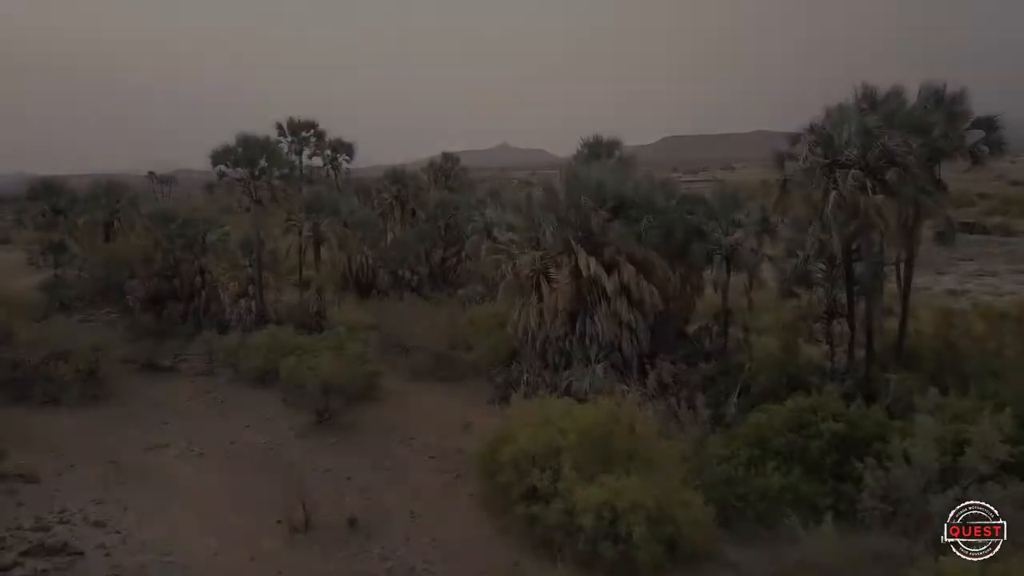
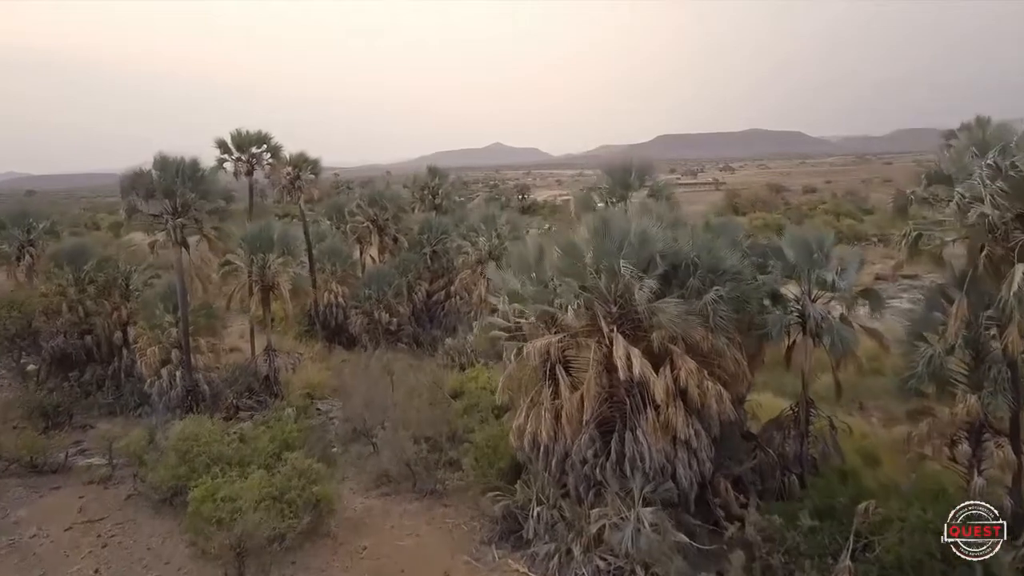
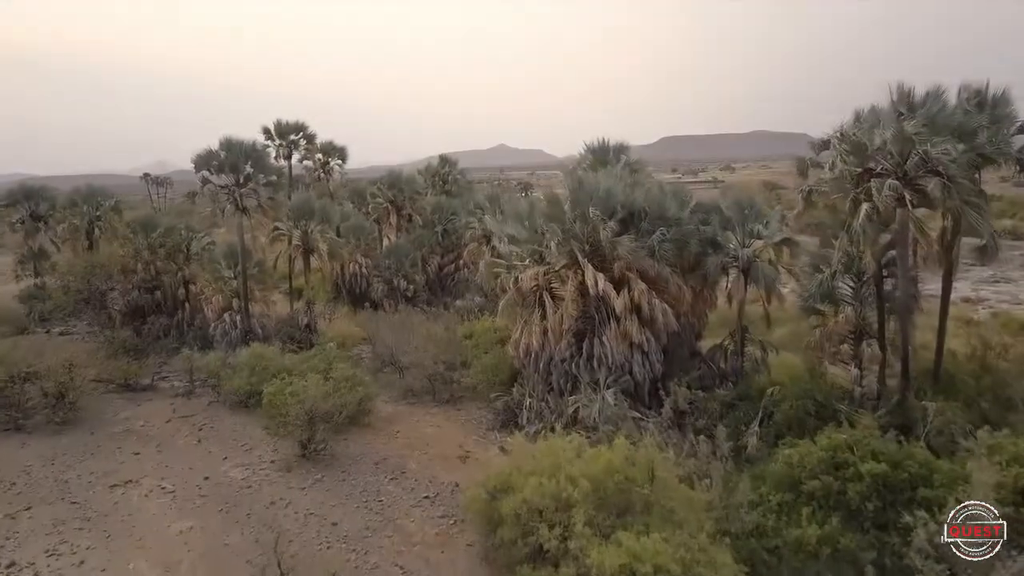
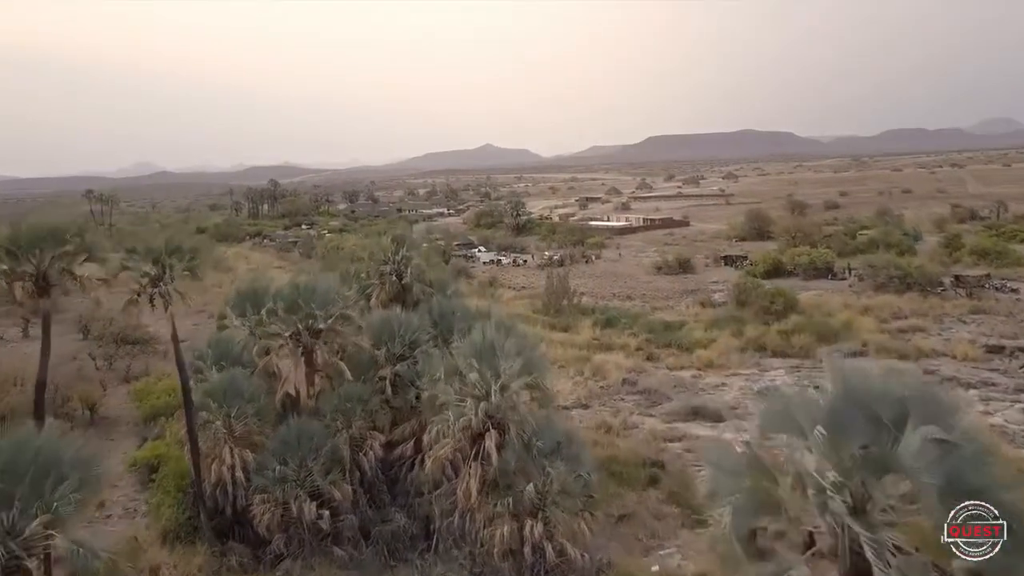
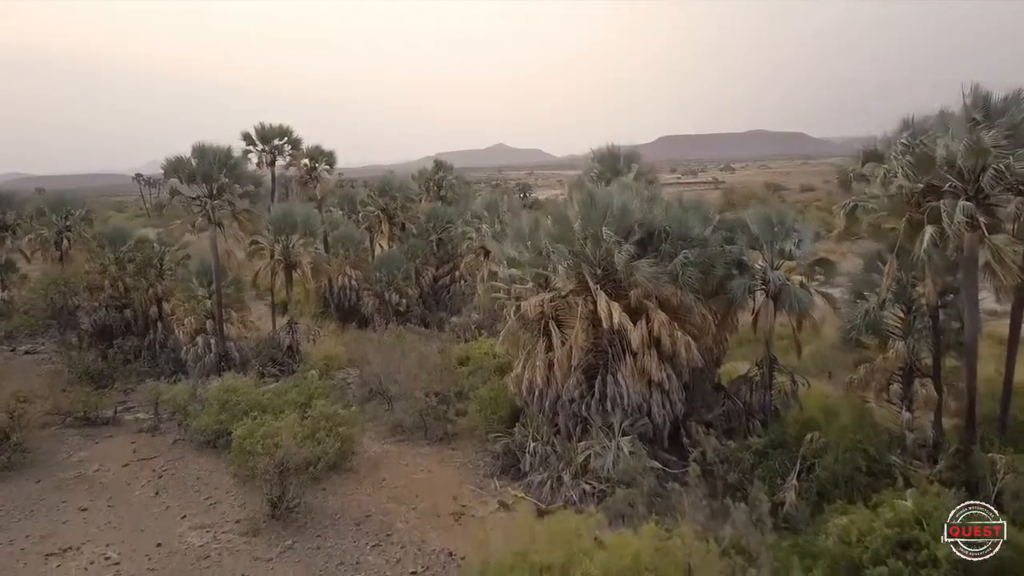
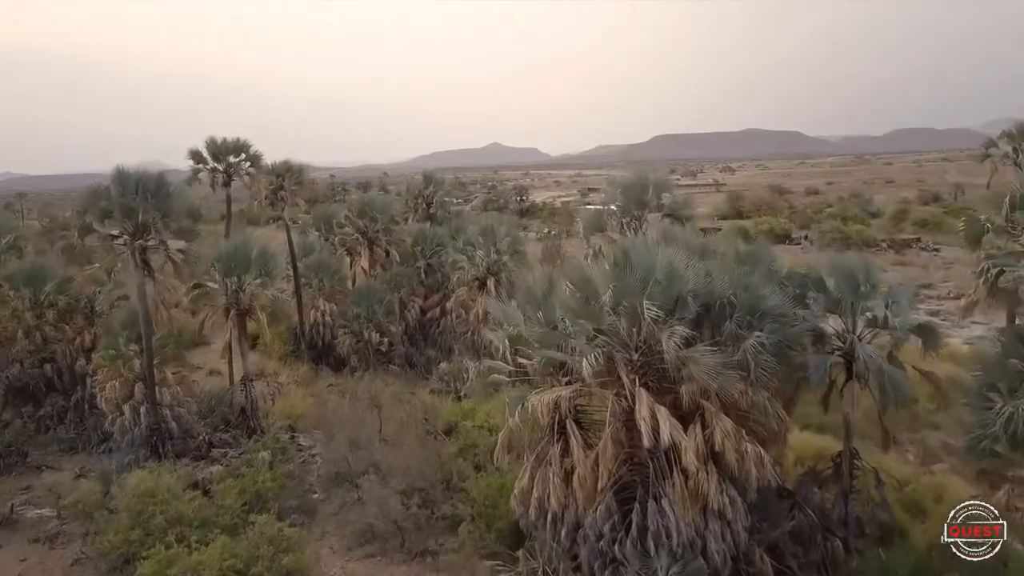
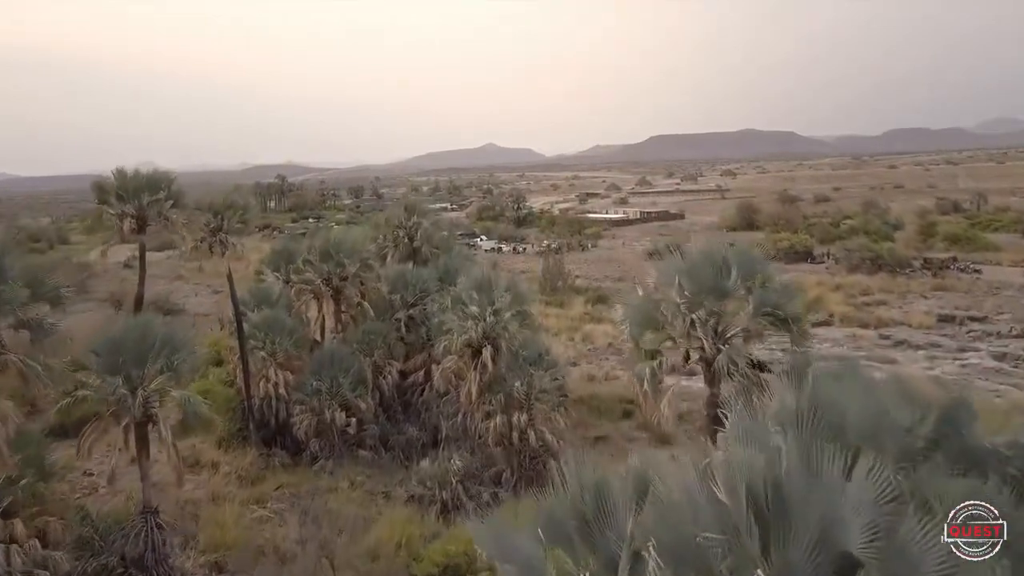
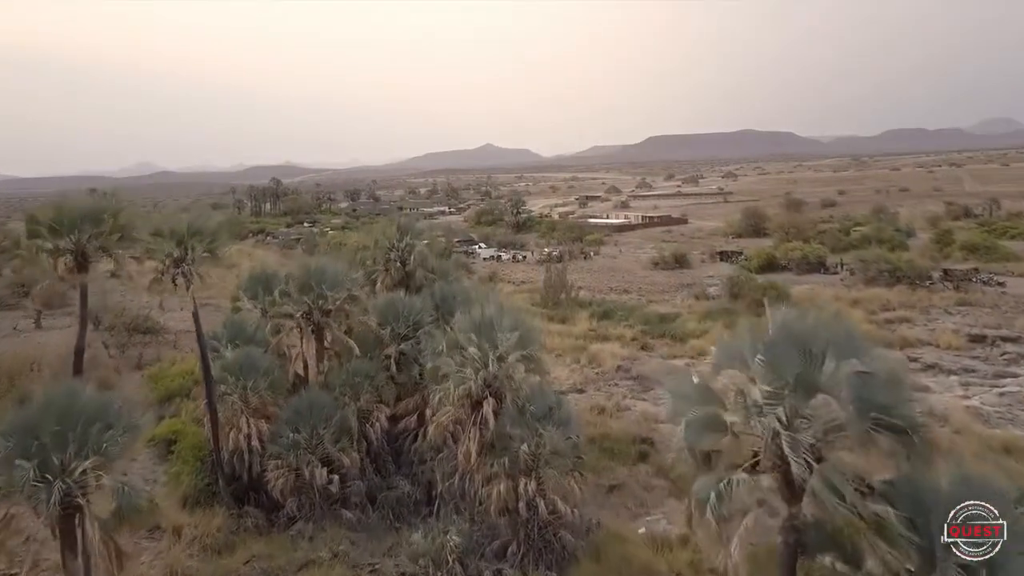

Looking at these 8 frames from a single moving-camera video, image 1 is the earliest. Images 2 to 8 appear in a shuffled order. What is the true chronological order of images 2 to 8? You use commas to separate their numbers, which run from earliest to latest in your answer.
3, 5, 2, 6, 7, 8, 4
